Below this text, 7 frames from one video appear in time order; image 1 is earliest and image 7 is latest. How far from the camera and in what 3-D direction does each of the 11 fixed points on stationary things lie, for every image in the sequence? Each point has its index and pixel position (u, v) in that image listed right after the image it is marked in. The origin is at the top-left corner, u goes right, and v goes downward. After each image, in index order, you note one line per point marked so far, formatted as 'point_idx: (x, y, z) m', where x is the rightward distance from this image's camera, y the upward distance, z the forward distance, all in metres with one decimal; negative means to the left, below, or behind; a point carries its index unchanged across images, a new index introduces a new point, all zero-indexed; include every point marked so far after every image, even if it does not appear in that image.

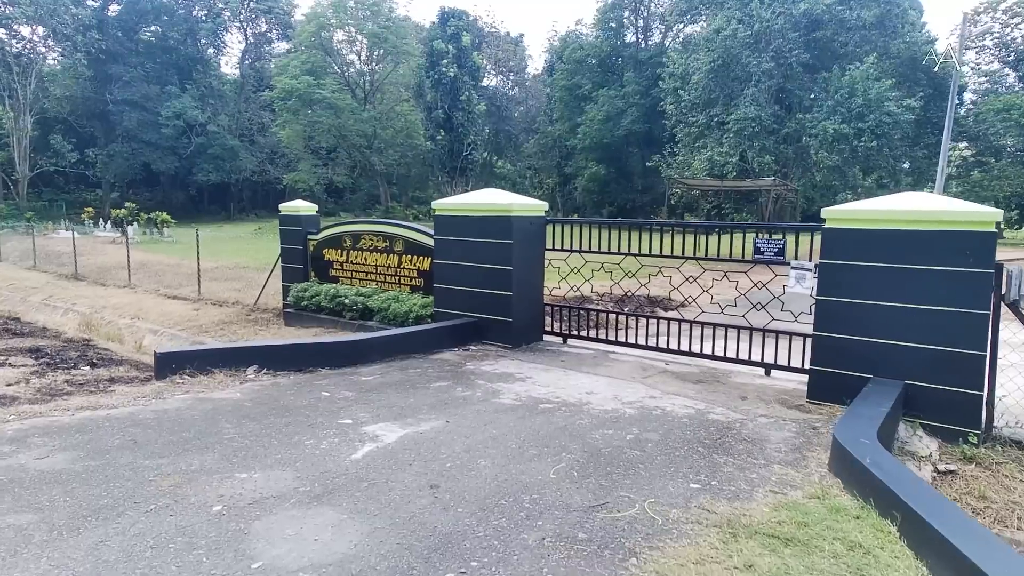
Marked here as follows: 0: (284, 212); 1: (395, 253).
0: (-3.4, +1.1, +8.9) m
1: (-1.5, +0.4, +7.8) m
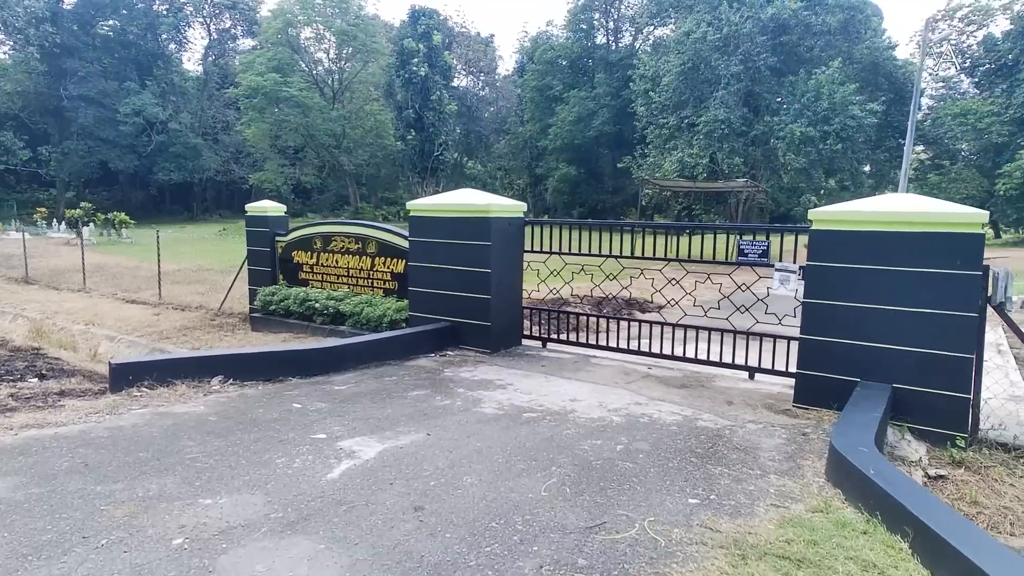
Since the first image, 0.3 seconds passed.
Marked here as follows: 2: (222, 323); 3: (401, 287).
0: (-3.7, +1.1, +8.6) m
1: (-1.8, +0.4, +7.5) m
2: (-4.2, -0.5, +8.8) m
3: (-1.3, 0.0, +7.2) m
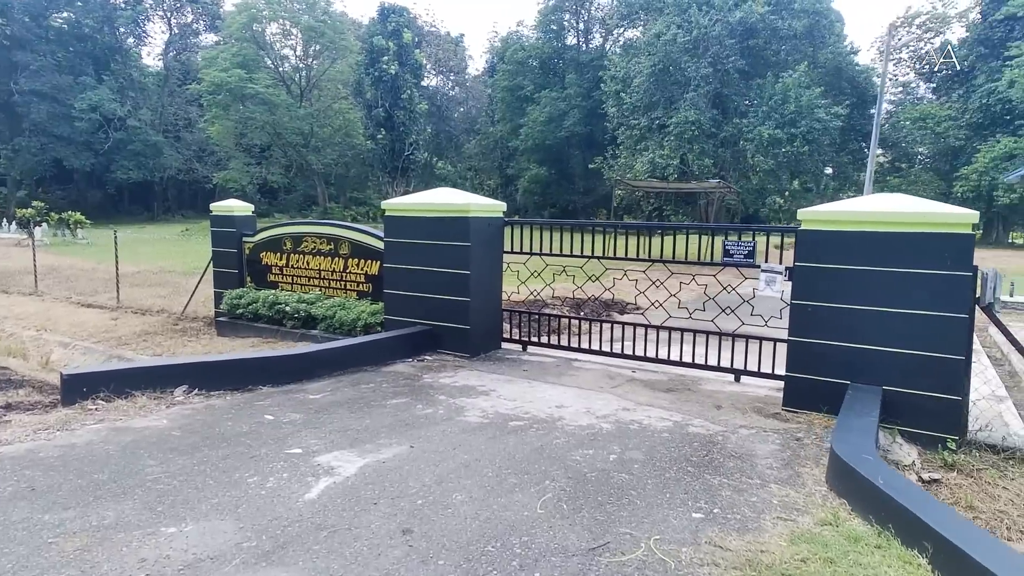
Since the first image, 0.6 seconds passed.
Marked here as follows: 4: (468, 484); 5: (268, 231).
0: (-4.0, +1.0, +8.2) m
1: (-2.1, +0.4, +7.2) m
2: (-4.5, -0.6, +8.4) m
3: (-1.6, 0.0, +7.0) m
4: (-0.2, -0.9, +2.9) m
5: (-3.1, +0.7, +7.8) m
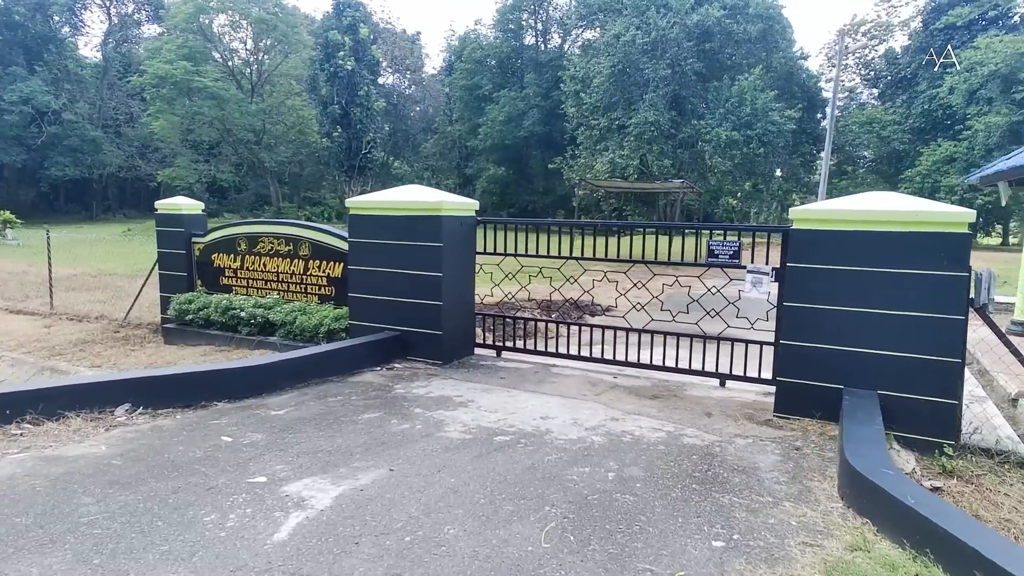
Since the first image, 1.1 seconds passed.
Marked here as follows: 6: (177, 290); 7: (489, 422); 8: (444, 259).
0: (-4.4, +1.0, +7.6) m
1: (-2.4, +0.3, +6.8) m
2: (-4.9, -0.6, +7.8) m
3: (-1.9, -0.1, +6.5) m
4: (-0.2, -1.0, +2.6) m
5: (-3.5, +0.7, +7.3) m
6: (-4.3, 0.0, +7.7) m
7: (-0.2, -0.9, +4.0) m
8: (-0.6, +0.3, +5.5) m
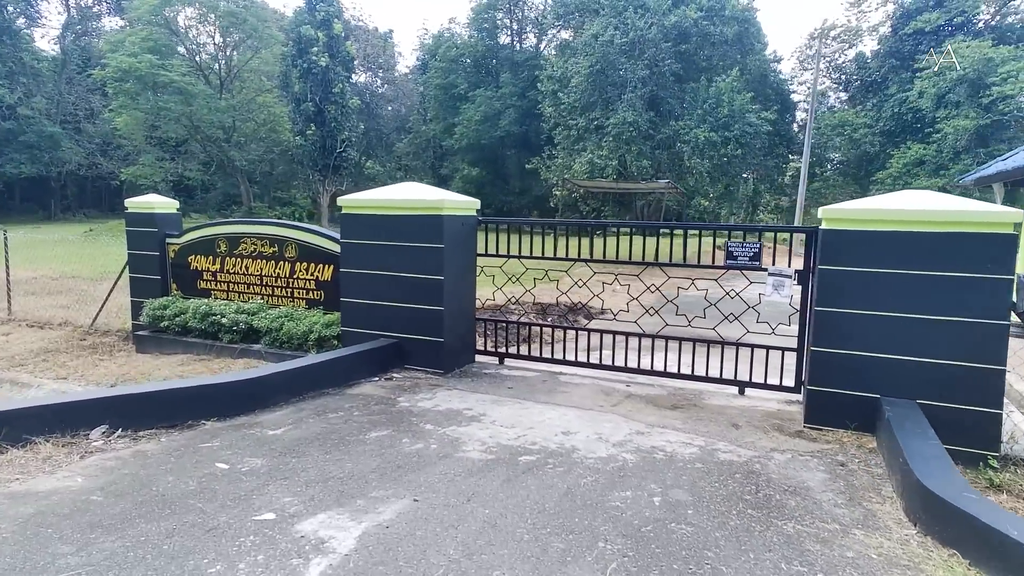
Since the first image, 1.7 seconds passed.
0: (-4.4, +0.9, +7.1) m
1: (-2.4, +0.3, +6.4) m
2: (-4.9, -0.7, +7.2) m
3: (-1.8, -0.1, +6.1) m
4: (0.0, -1.0, +2.2) m
5: (-3.5, +0.6, +6.8) m
6: (-4.3, -0.1, +7.2) m
7: (0.0, -0.9, +3.7) m
8: (-0.6, +0.2, +5.2) m
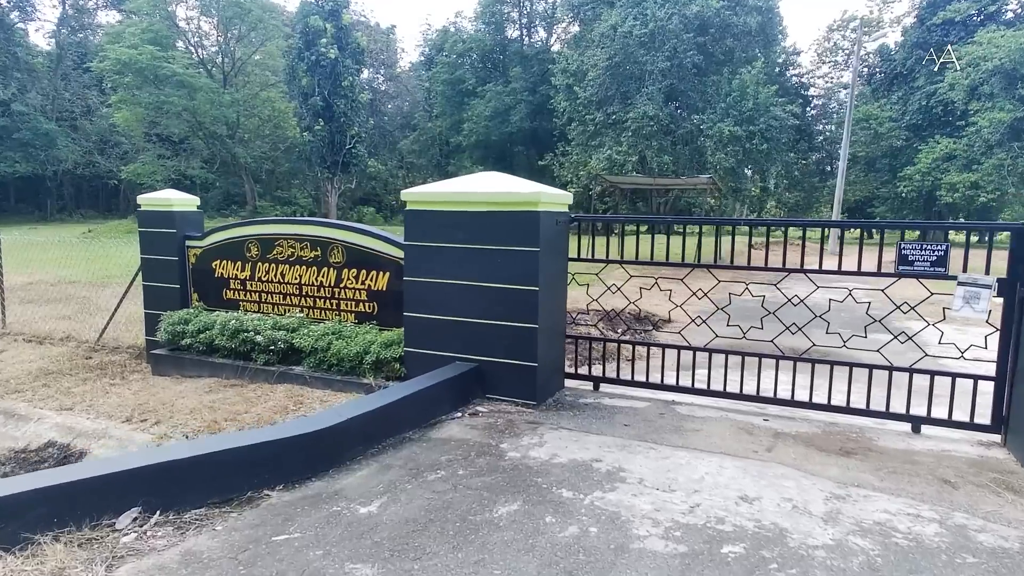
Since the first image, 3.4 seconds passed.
0: (-3.7, +0.8, +6.1) m
1: (-1.6, +0.2, +5.4) m
2: (-4.2, -0.8, +6.2) m
3: (-1.1, -0.2, +5.2) m
4: (+0.8, -1.1, +1.3) m
5: (-2.8, +0.5, +5.8) m
6: (-3.5, -0.2, +6.2) m
7: (+0.8, -1.0, +2.7) m
8: (+0.2, +0.1, +4.2) m
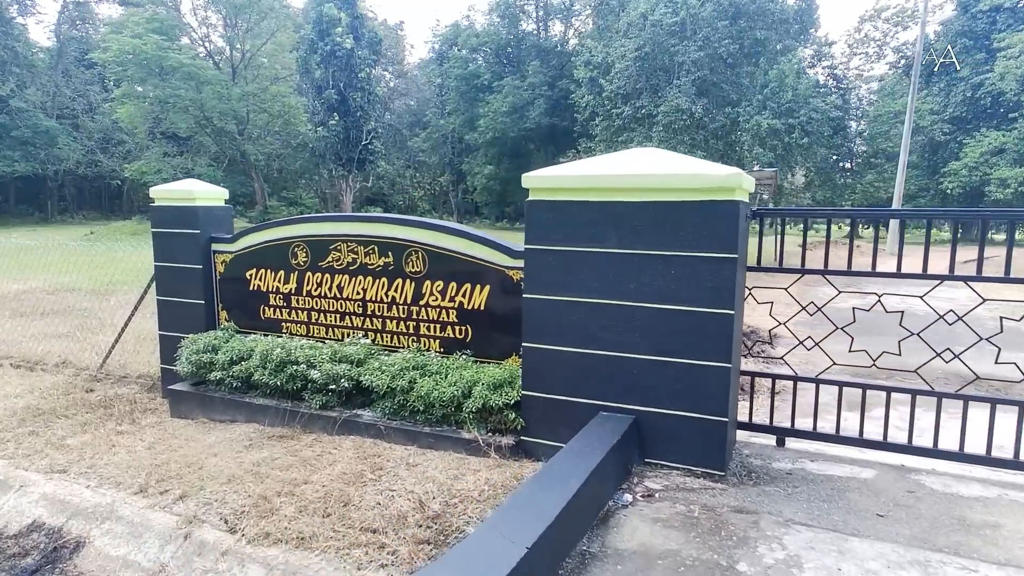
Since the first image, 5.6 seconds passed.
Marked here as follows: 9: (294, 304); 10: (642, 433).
0: (-2.8, +0.7, +4.8) m
1: (-0.7, +0.1, +4.1) m
2: (-3.3, -0.9, +4.9) m
3: (-0.2, -0.3, +3.8) m
4: (+1.7, -1.2, 0.0) m
5: (-1.9, +0.4, +4.5) m
6: (-2.6, -0.3, +4.9) m
7: (+1.7, -1.1, +1.4) m
8: (+1.1, 0.0, +2.9) m
9: (-1.6, -0.1, +4.5) m
10: (+0.7, -0.8, +3.1) m
